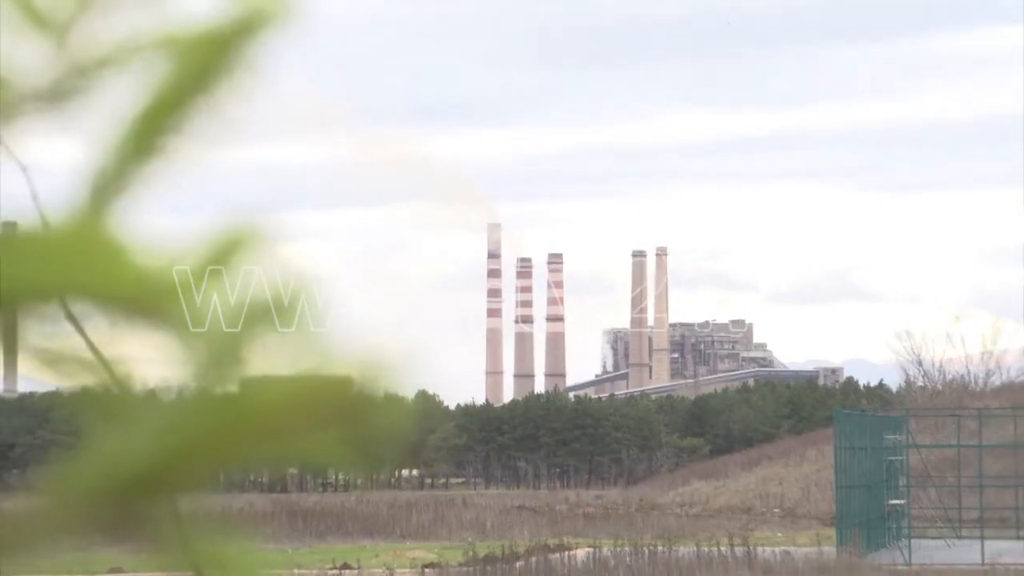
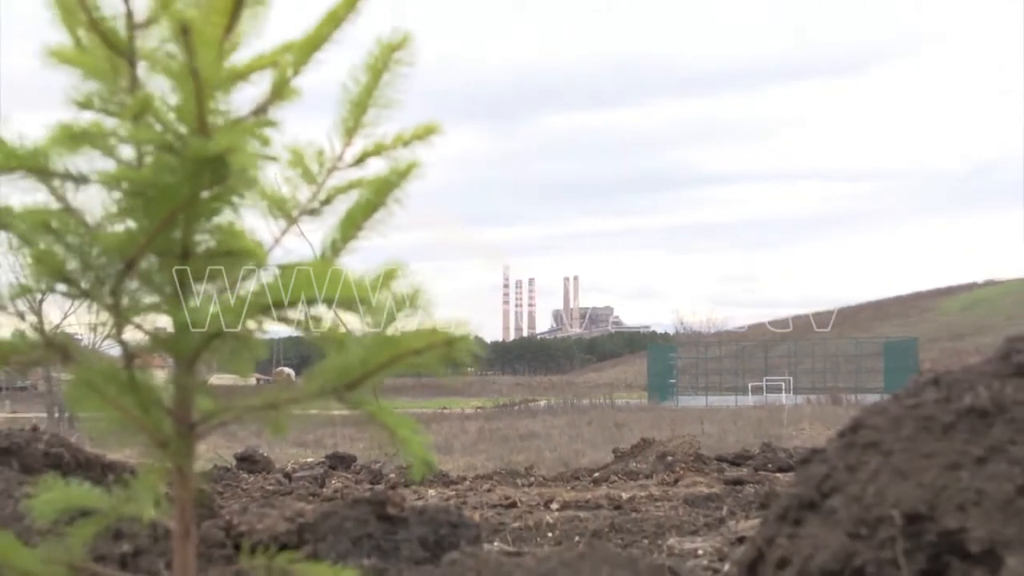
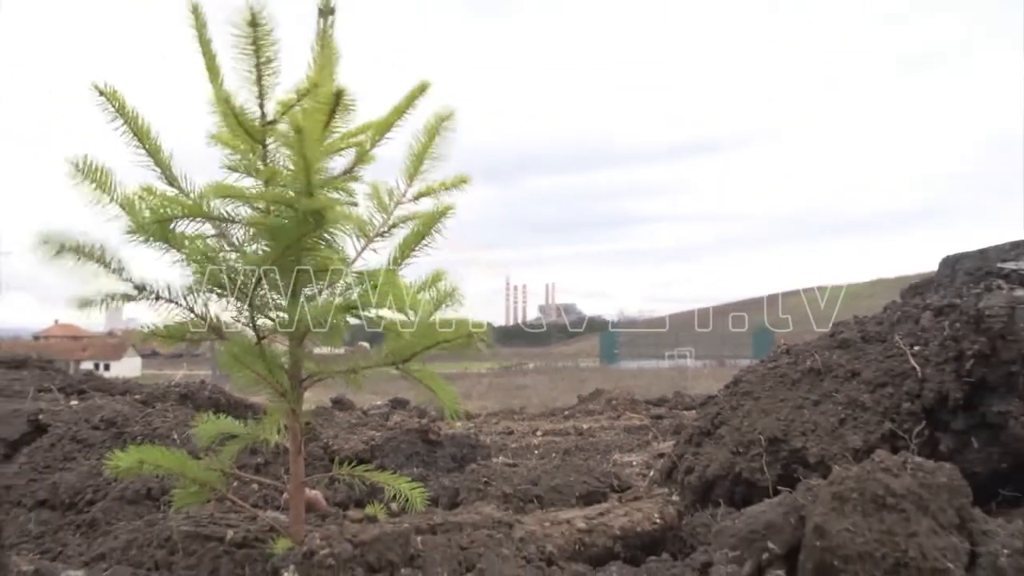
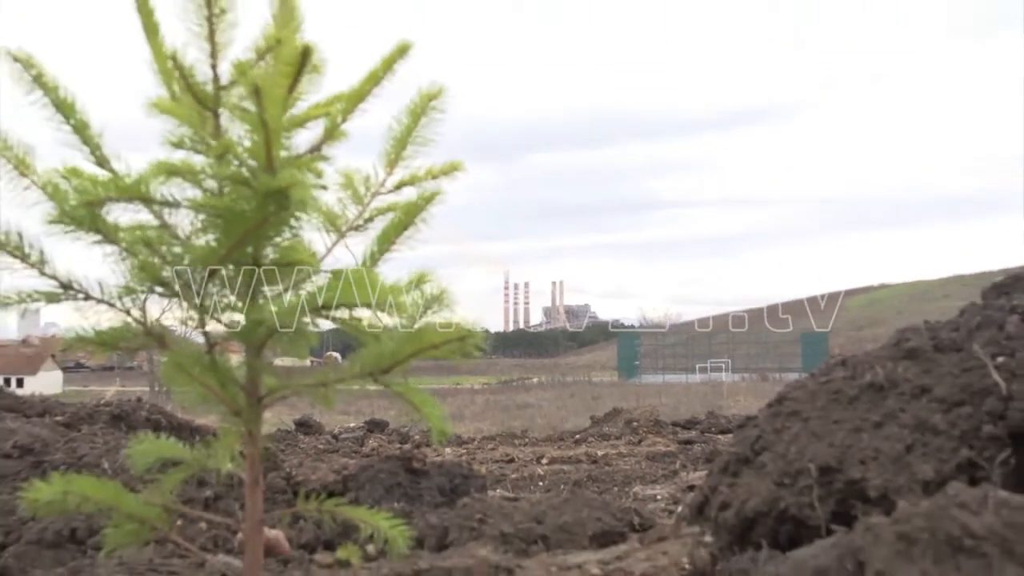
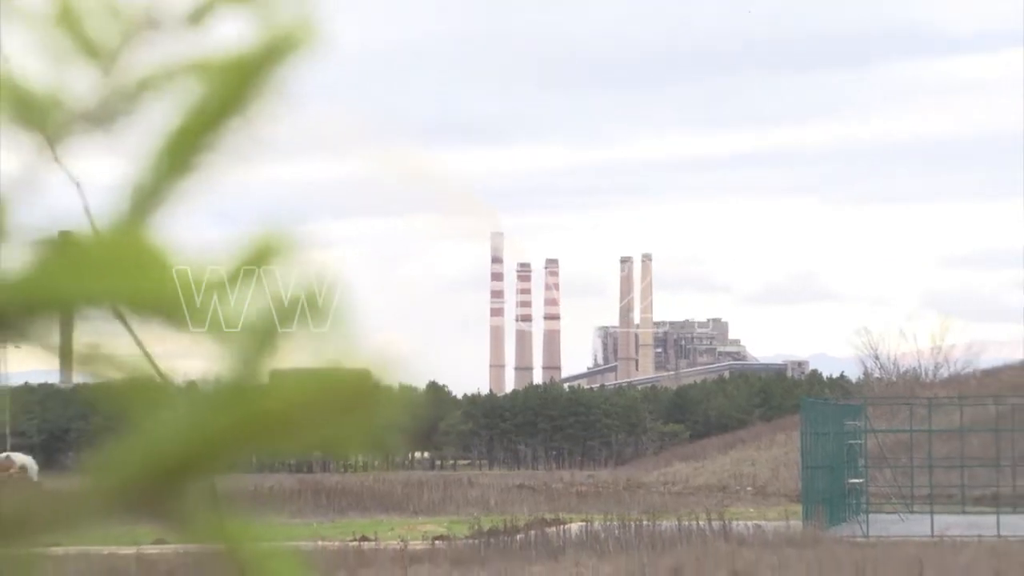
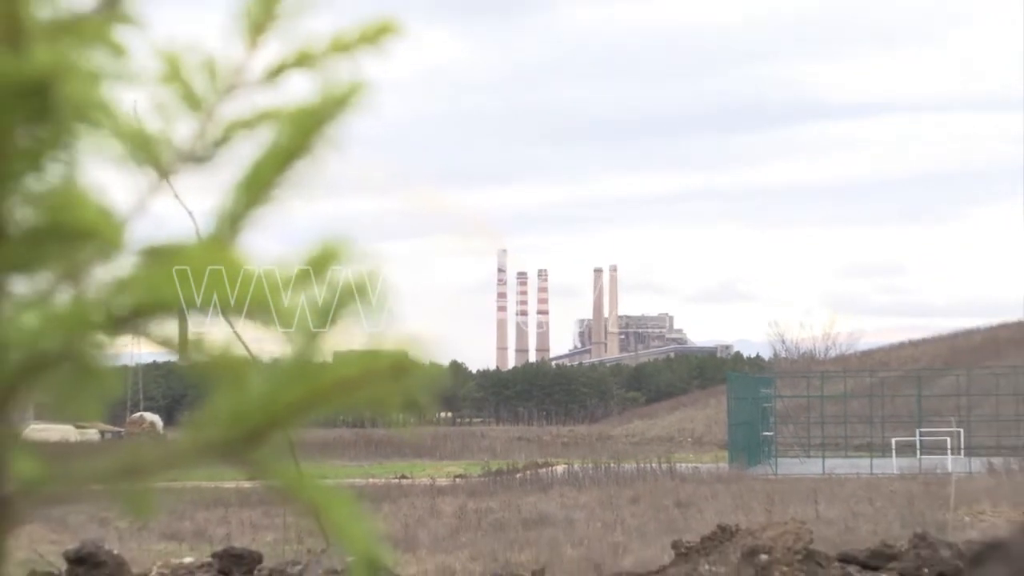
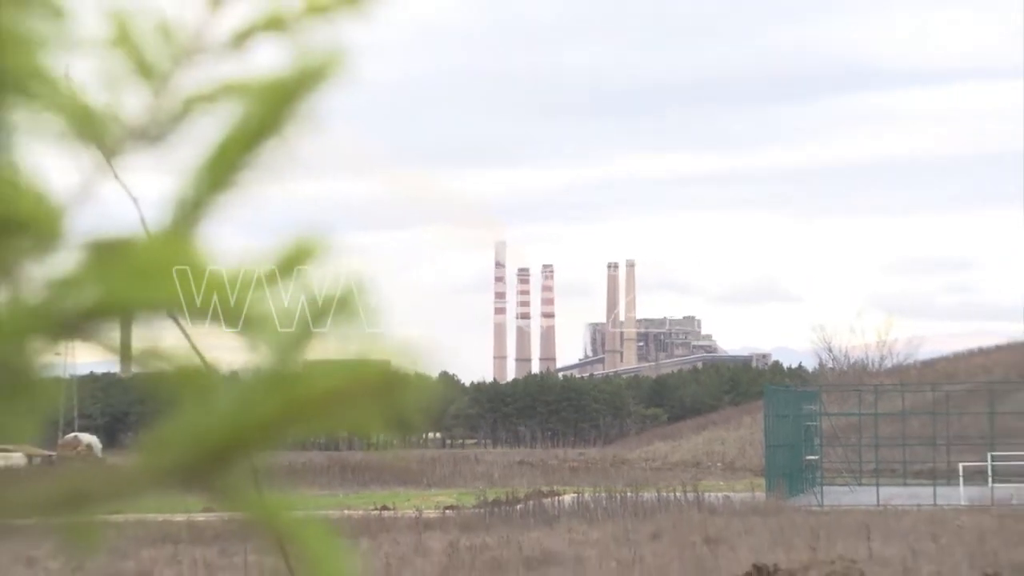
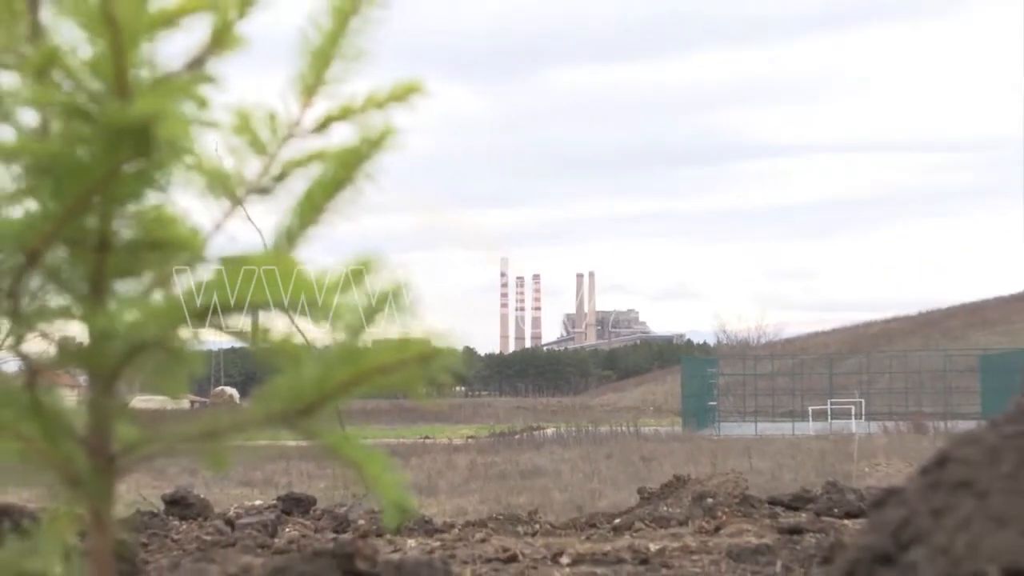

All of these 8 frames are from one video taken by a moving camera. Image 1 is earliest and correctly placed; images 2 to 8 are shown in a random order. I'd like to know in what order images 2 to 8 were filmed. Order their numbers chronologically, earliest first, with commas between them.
5, 7, 6, 8, 2, 4, 3
